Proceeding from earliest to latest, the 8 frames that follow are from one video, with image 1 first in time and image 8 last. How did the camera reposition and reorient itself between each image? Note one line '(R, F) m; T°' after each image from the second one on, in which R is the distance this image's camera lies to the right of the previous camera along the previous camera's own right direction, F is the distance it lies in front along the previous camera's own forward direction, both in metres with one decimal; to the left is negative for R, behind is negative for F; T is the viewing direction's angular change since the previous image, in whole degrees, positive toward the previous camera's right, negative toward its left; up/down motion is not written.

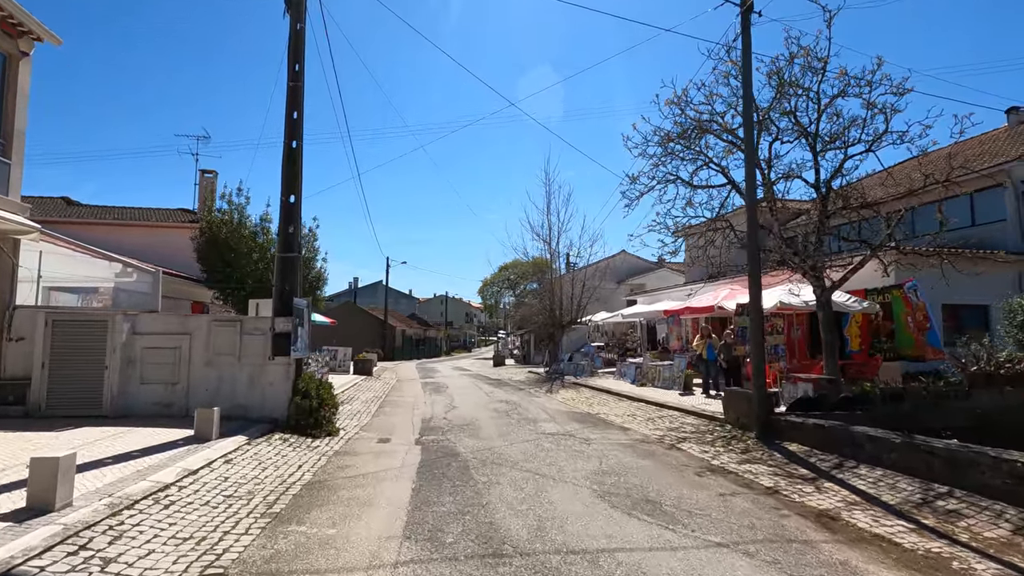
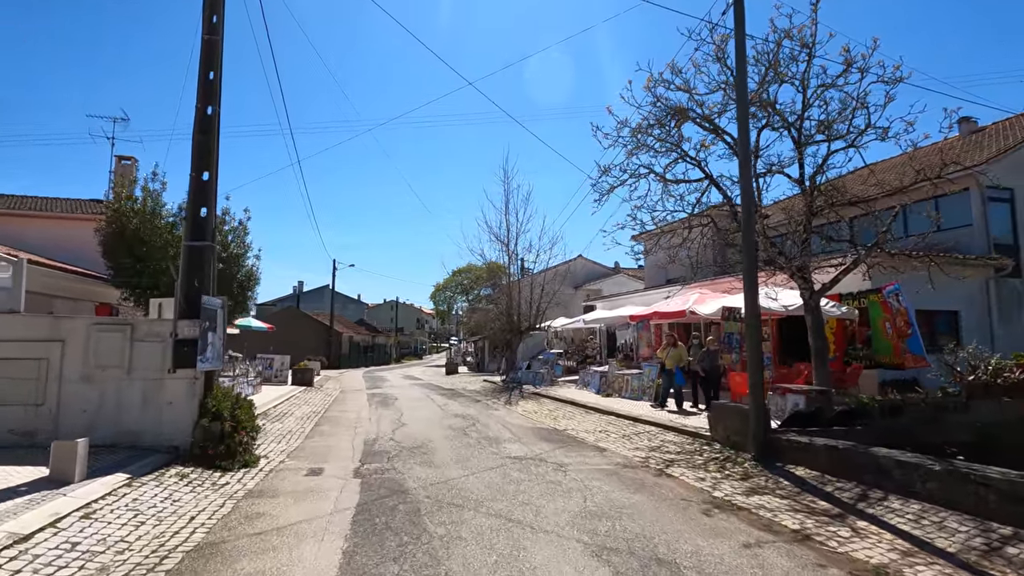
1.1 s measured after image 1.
(-0.2, +1.5) m; +5°
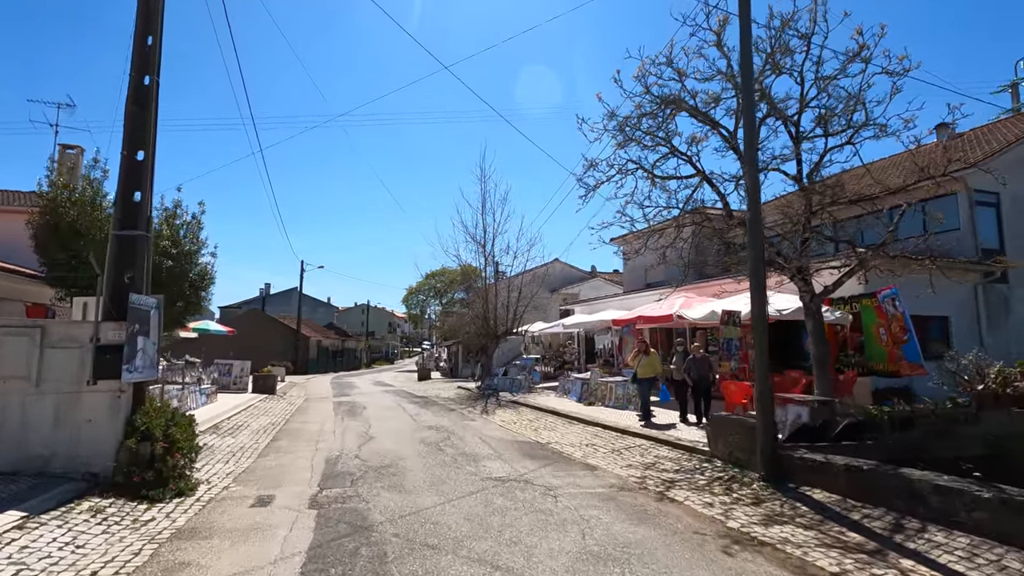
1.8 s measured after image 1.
(-0.1, +1.0) m; +3°
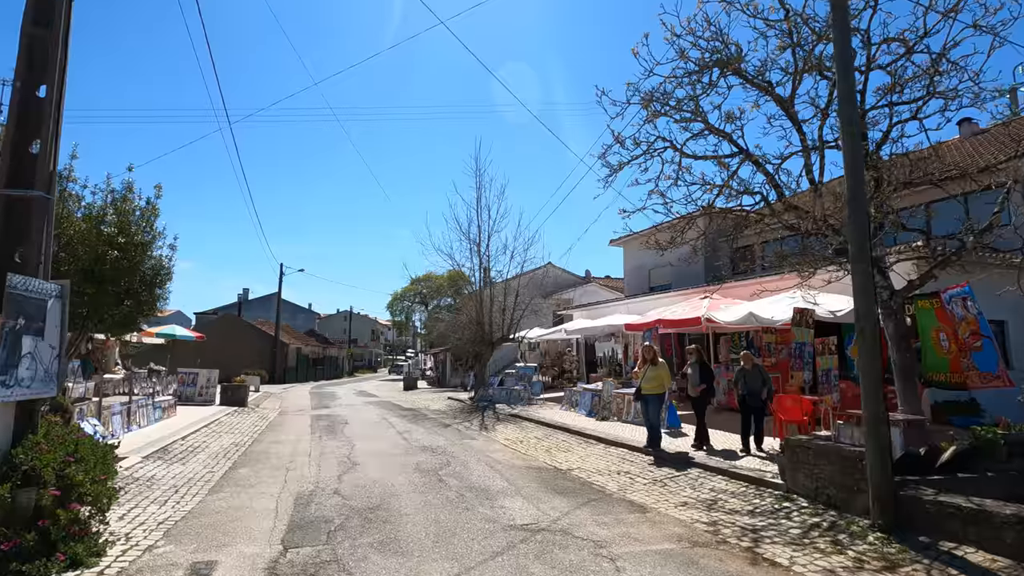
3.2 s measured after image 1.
(-0.5, +1.9) m; +2°
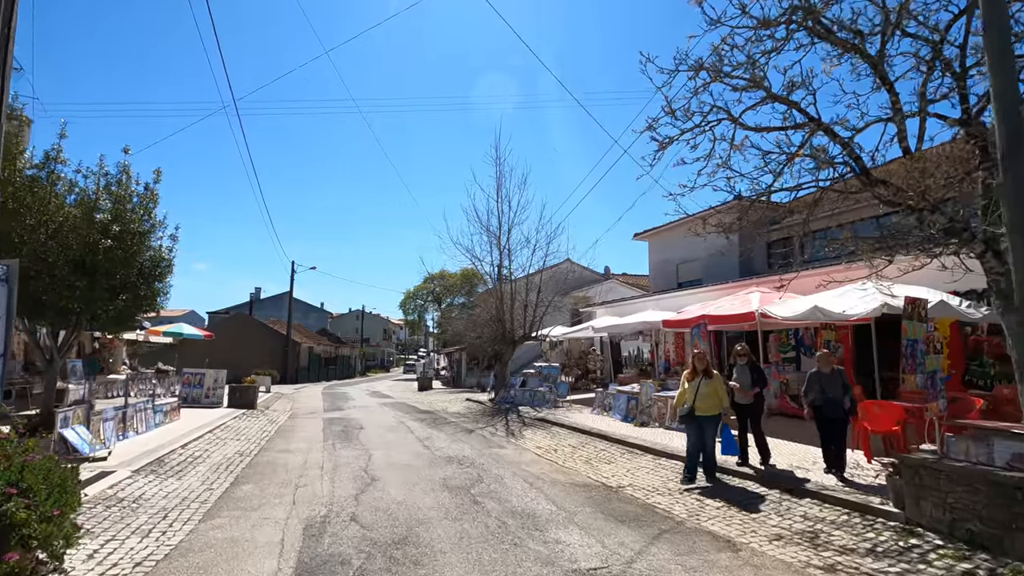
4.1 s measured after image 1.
(-0.5, +1.2) m; -1°
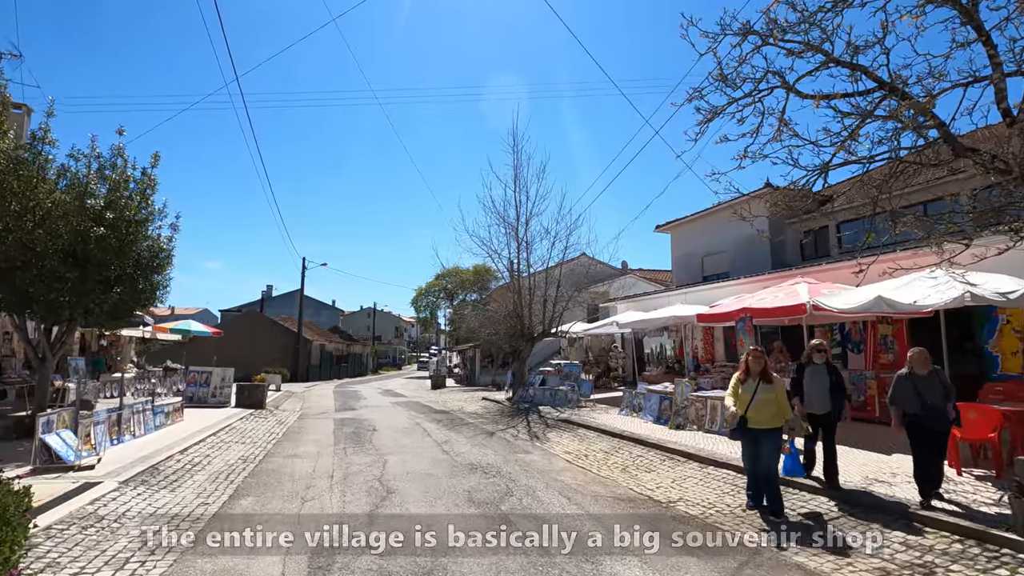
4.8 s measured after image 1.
(-0.3, +1.0) m; -1°
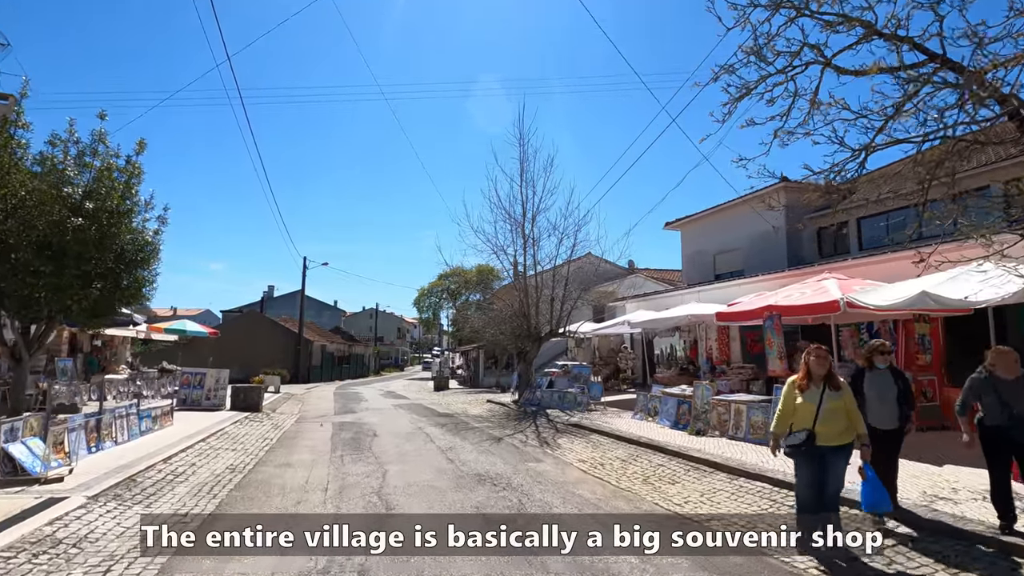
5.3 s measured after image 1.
(-0.1, +0.7) m; 0°
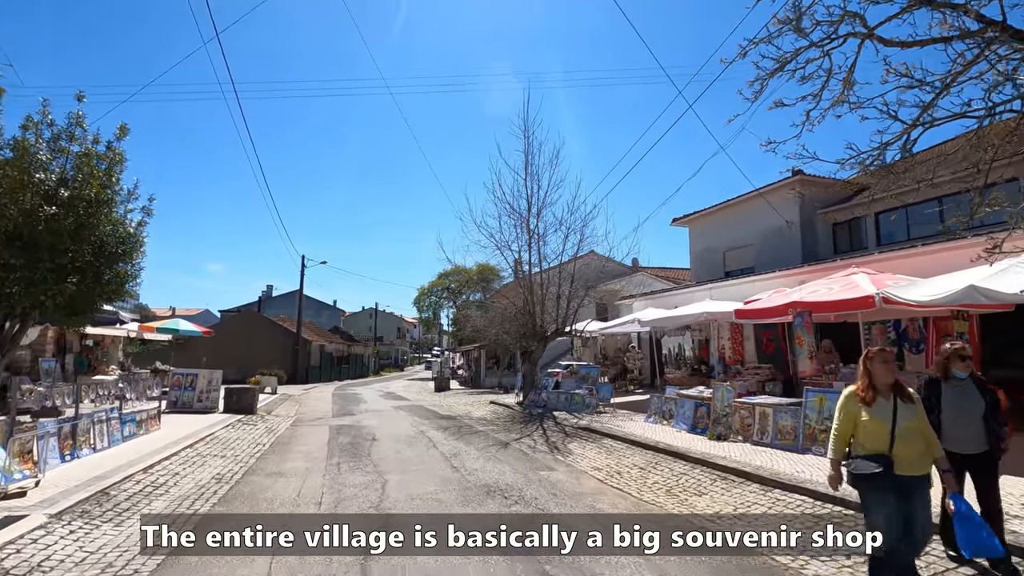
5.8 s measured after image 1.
(-0.2, +0.7) m; 0°
